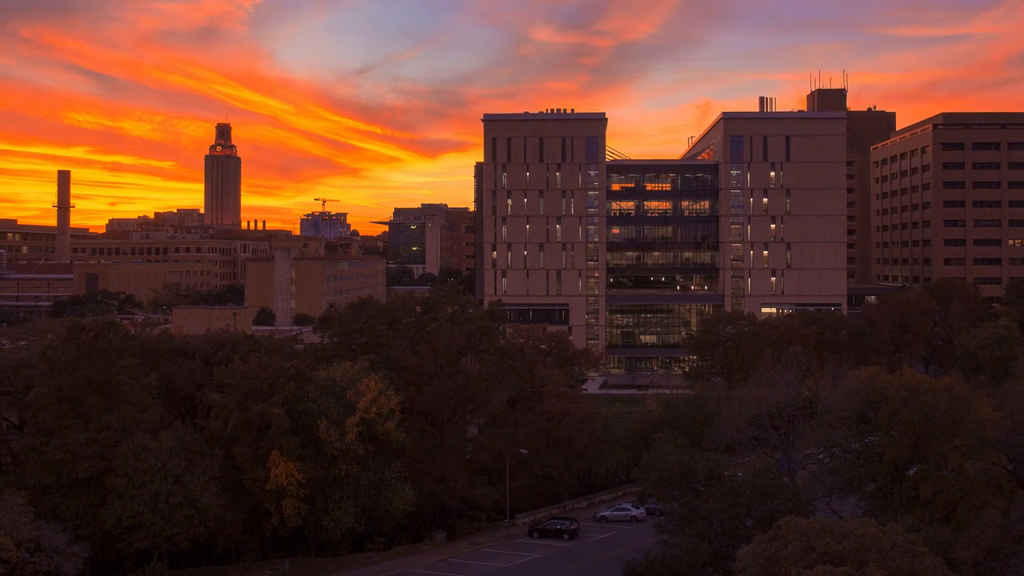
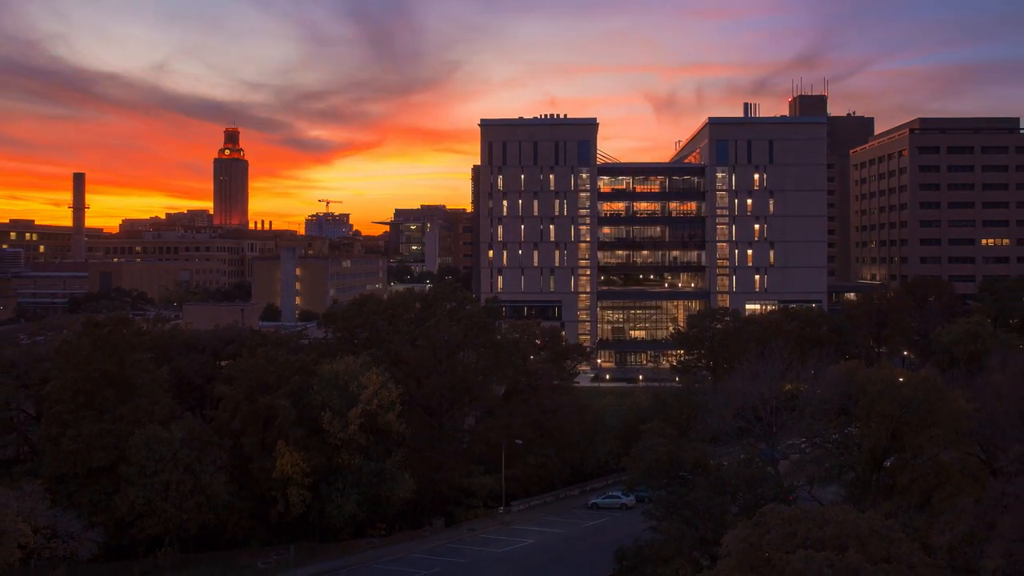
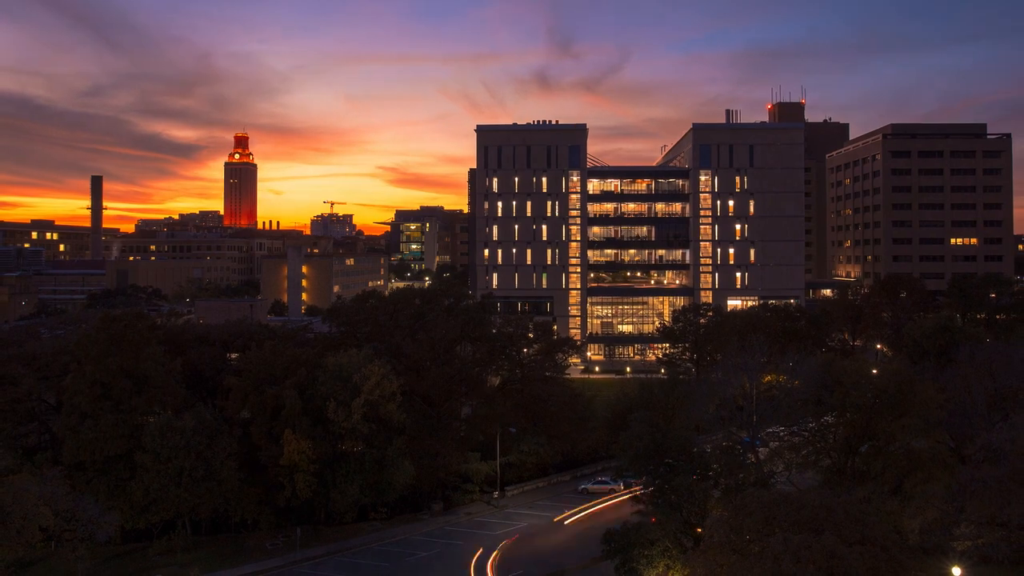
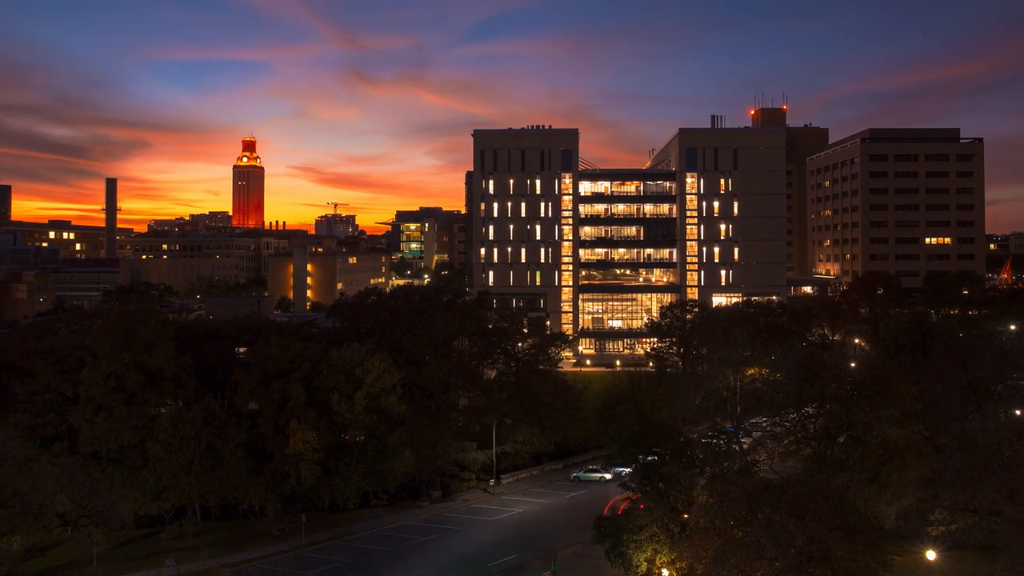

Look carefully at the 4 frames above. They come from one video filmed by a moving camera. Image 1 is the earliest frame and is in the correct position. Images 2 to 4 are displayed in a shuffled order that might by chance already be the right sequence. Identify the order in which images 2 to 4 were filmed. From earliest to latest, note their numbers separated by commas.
2, 3, 4
